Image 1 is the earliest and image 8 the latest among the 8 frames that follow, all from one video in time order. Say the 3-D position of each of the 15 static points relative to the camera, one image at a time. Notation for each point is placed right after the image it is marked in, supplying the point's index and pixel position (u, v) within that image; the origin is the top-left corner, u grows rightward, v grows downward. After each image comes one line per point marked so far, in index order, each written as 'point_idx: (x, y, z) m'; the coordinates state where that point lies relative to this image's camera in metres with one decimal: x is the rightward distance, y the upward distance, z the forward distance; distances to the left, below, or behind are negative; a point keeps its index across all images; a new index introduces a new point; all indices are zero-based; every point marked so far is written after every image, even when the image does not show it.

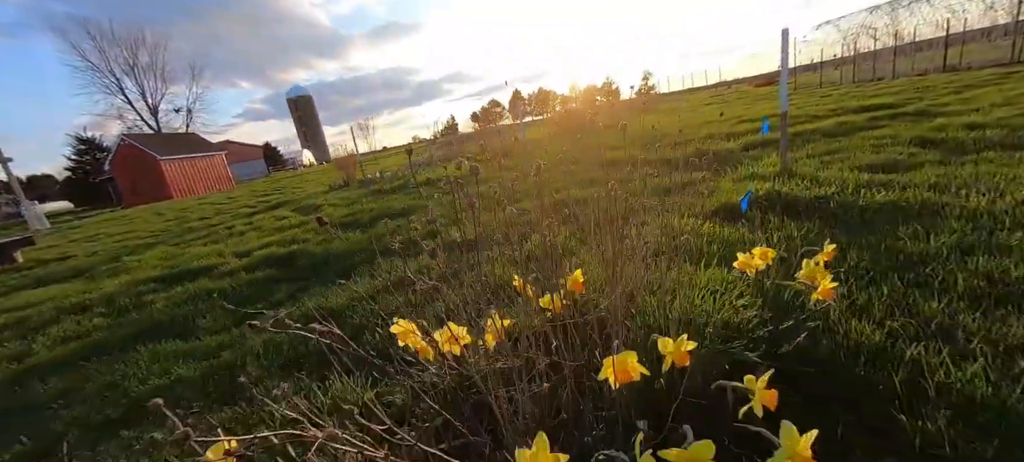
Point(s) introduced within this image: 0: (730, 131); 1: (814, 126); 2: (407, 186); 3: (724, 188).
0: (+4.7, +2.2, +8.6) m
1: (+5.5, +1.9, +7.2) m
2: (-2.6, +1.2, +9.9) m
3: (+2.3, +0.5, +4.3) m
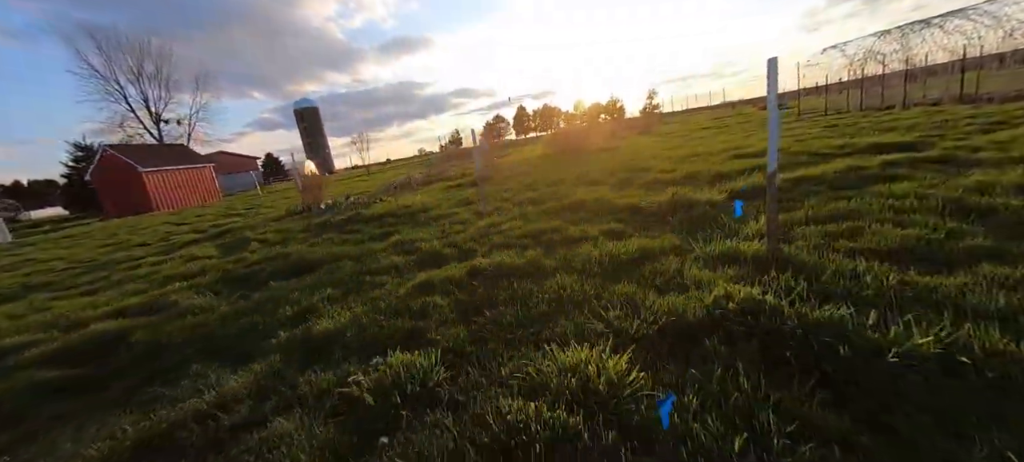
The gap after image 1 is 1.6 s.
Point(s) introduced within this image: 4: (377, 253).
0: (+3.8, +1.1, +7.4) m
1: (+4.6, +0.9, +6.0) m
2: (-3.5, +0.3, +8.8) m
3: (+1.3, -0.4, +3.1) m
4: (-1.9, -0.3, +5.5) m
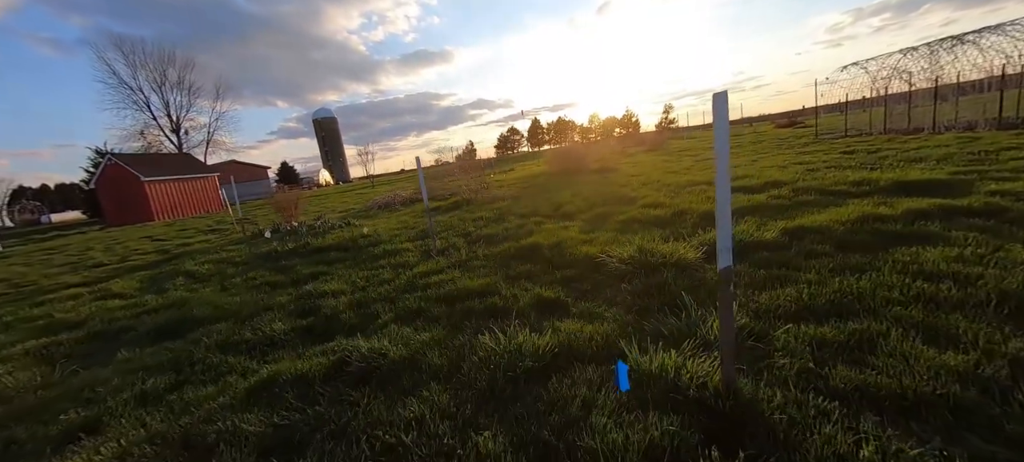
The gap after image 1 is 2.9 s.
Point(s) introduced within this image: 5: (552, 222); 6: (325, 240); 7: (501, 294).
0: (+3.0, +0.3, +6.2) m
1: (+3.8, +0.2, +4.8) m
2: (-4.2, -0.4, +7.9) m
3: (+0.4, -1.0, +2.0) m
4: (-2.8, -0.9, +4.5) m
5: (+0.7, +0.2, +7.2) m
6: (-4.0, -0.2, +8.5) m
7: (-0.1, -0.6, +4.0) m
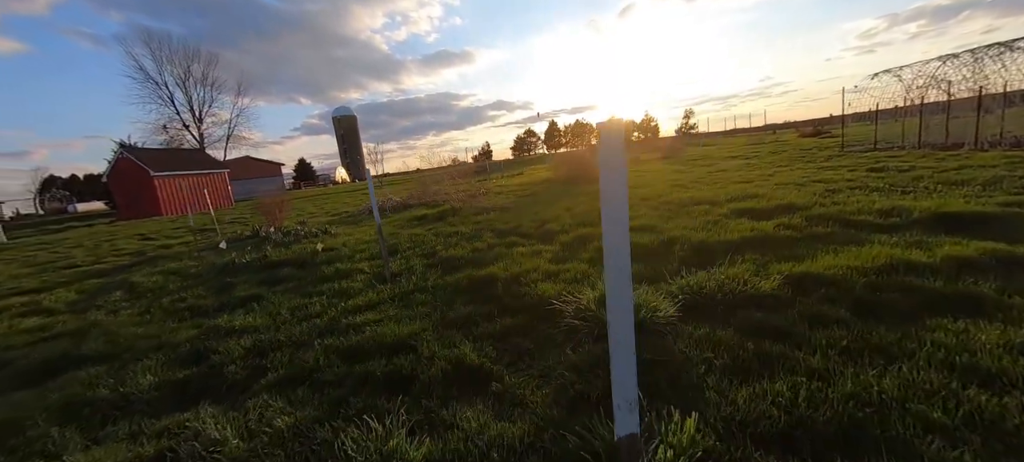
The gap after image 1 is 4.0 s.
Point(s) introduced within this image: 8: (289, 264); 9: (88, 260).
0: (+2.5, -0.1, +5.3) m
1: (+3.2, -0.3, +3.8) m
2: (-4.7, -0.6, +7.2) m
3: (-0.4, -1.3, +1.1) m
4: (-3.4, -1.2, +3.8) m
5: (+0.2, -0.2, +6.4) m
6: (-4.4, -0.4, +7.8) m
7: (-0.8, -1.0, +3.2) m
8: (-3.9, -0.6, +6.9) m
9: (-12.1, -0.8, +11.2) m
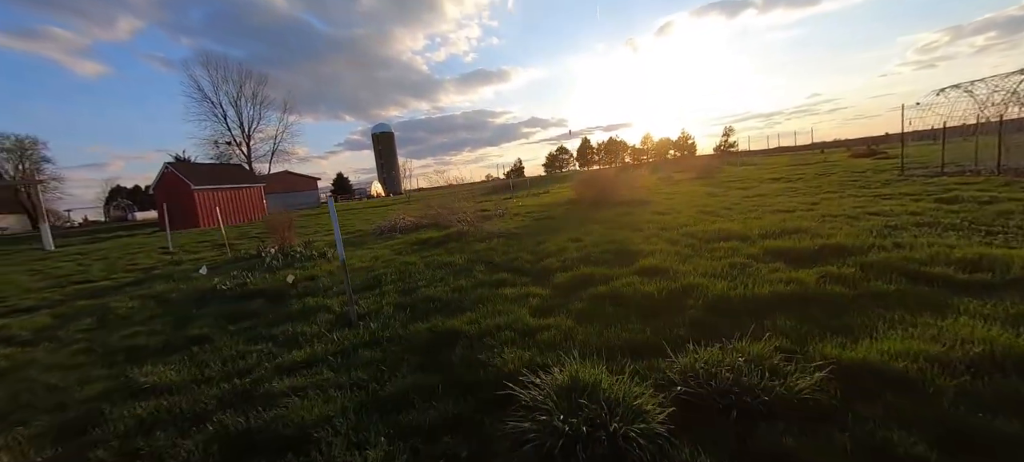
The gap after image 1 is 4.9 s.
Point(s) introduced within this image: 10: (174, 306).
0: (+2.2, -0.6, +4.3) m
1: (+2.8, -0.8, +2.8) m
2: (-4.8, -1.1, +6.7) m
3: (-1.0, -1.6, +0.3) m
4: (-3.8, -1.5, +3.3) m
5: (0.0, -0.8, +5.5) m
6: (-4.5, -0.9, +7.3) m
7: (-1.2, -1.4, +2.4) m
8: (-4.0, -1.0, +6.4) m
9: (-11.9, -1.3, +11.3) m
10: (-5.6, -1.2, +6.5) m
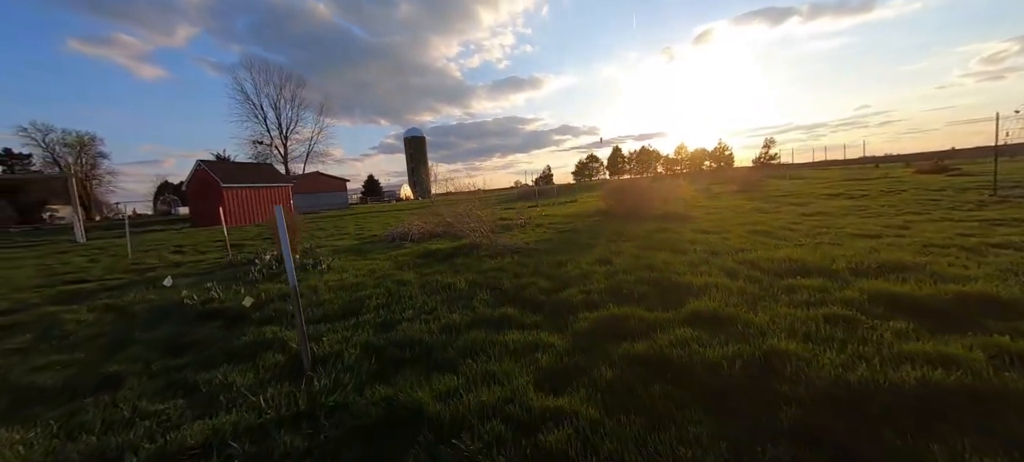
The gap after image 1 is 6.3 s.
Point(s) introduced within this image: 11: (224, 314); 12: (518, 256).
0: (+2.2, -1.0, +2.8) m
1: (+2.6, -1.1, +1.3) m
2: (-4.7, -1.2, +5.7) m
3: (-1.3, -1.8, -0.9) m
4: (-3.9, -1.6, +2.2) m
5: (+0.1, -1.0, +4.2) m
6: (-4.3, -1.0, +6.3) m
7: (-1.4, -1.5, +1.2) m
8: (-3.9, -1.2, +5.3) m
9: (-11.4, -1.2, +10.8) m
10: (-5.4, -1.3, +5.5) m
11: (-3.9, -1.1, +5.5) m
12: (+0.1, -0.5, +8.1) m
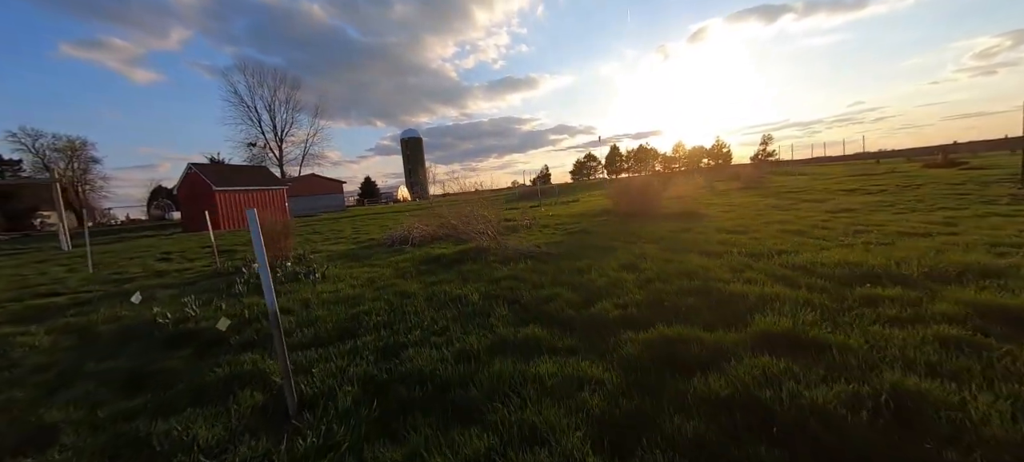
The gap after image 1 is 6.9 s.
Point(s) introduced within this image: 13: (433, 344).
0: (+2.5, -1.0, +2.1) m
1: (+2.9, -1.1, +0.5) m
2: (-4.4, -1.3, +5.0) m
3: (-1.0, -1.8, -1.7) m
4: (-3.6, -1.7, +1.4) m
5: (+0.4, -1.1, +3.5) m
6: (-4.0, -1.1, +5.5) m
7: (-1.1, -1.6, +0.4) m
8: (-3.6, -1.3, +4.6) m
9: (-11.1, -1.4, +10.0) m
10: (-5.2, -1.4, +4.7) m
11: (-3.7, -1.2, +4.7) m
12: (+0.4, -0.6, +7.4) m
13: (-0.8, -1.1, +3.8) m
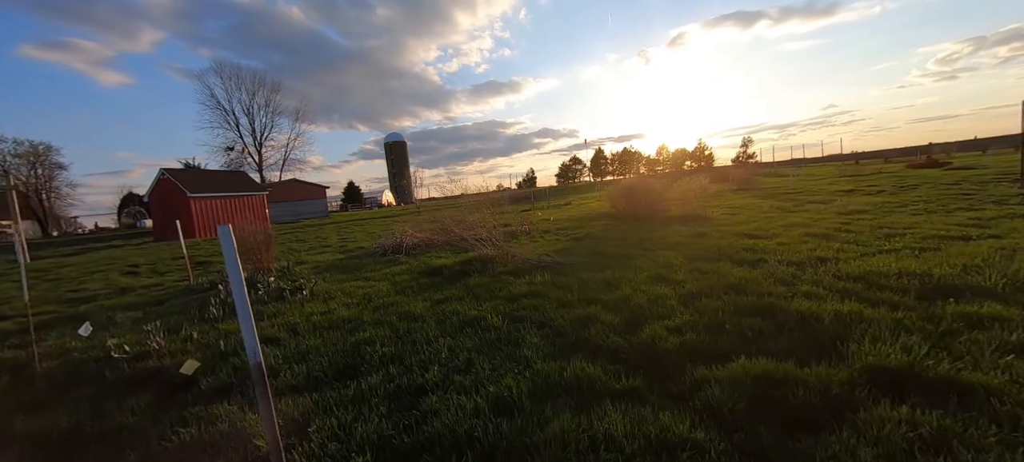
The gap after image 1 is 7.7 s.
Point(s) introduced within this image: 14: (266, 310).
0: (+2.9, -1.1, +1.5) m
1: (+3.4, -1.2, -0.1) m
2: (-4.1, -1.4, +4.1) m
3: (-0.4, -1.9, -2.5) m
4: (-3.2, -1.8, +0.6) m
5: (+0.8, -1.2, +2.8) m
6: (-3.7, -1.3, +4.6) m
7: (-0.6, -1.7, -0.4) m
8: (-3.3, -1.4, +3.7) m
9: (-11.0, -1.7, +8.8) m
10: (-4.8, -1.6, +3.8) m
11: (-3.3, -1.4, +3.8) m
12: (+0.6, -0.7, +6.7) m
13: (-0.4, -1.2, +3.1) m
14: (-3.7, -1.2, +5.9) m
